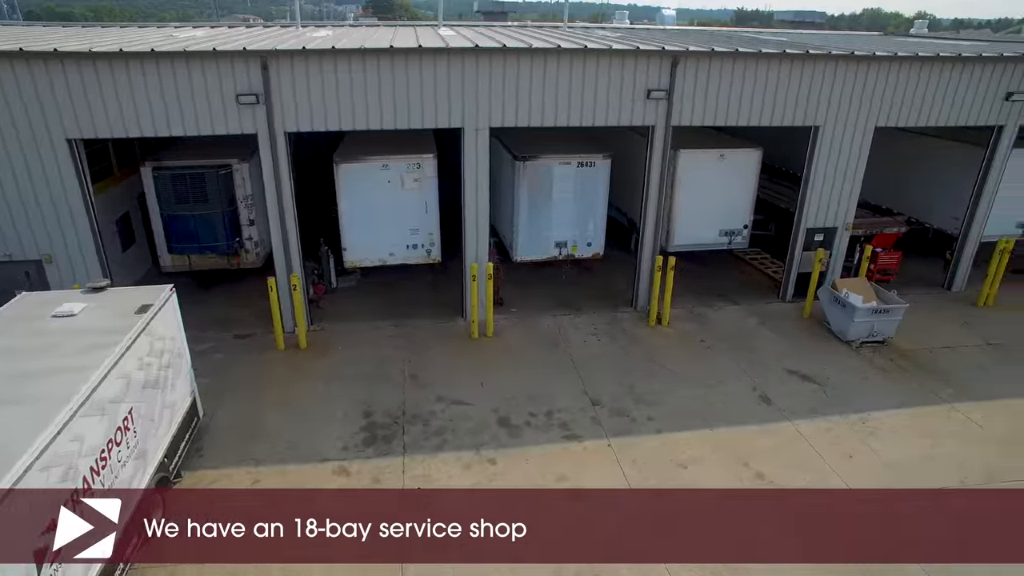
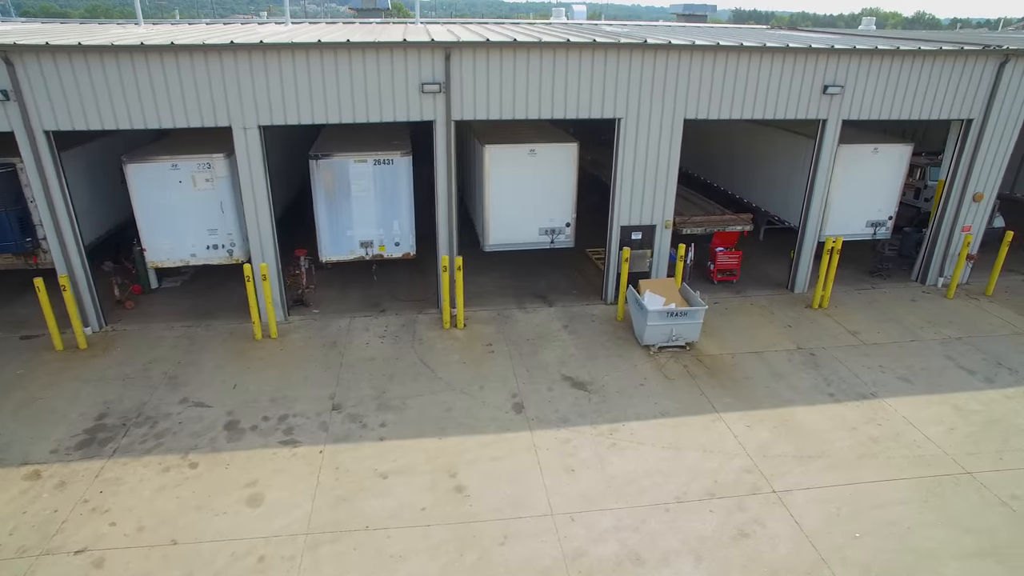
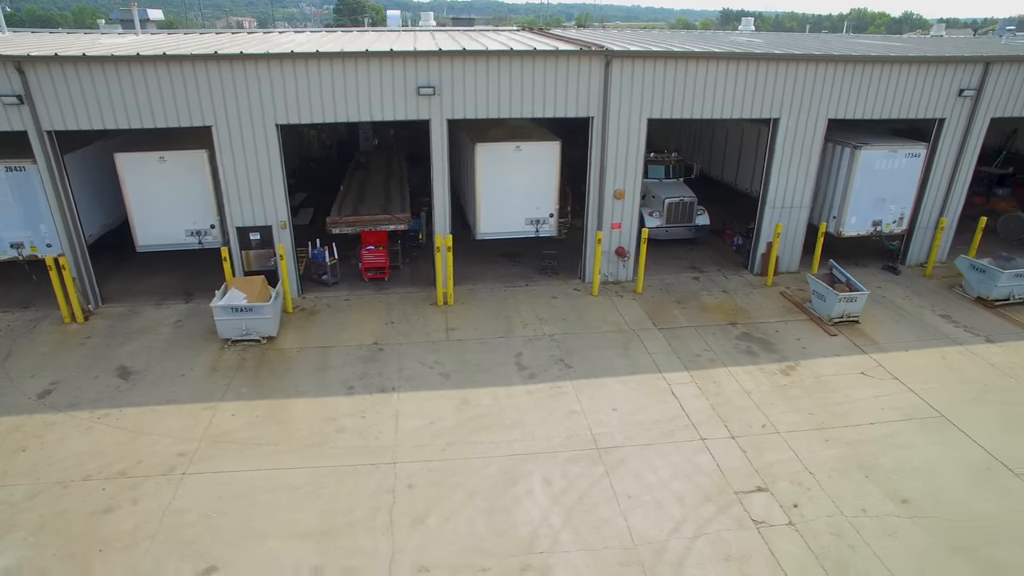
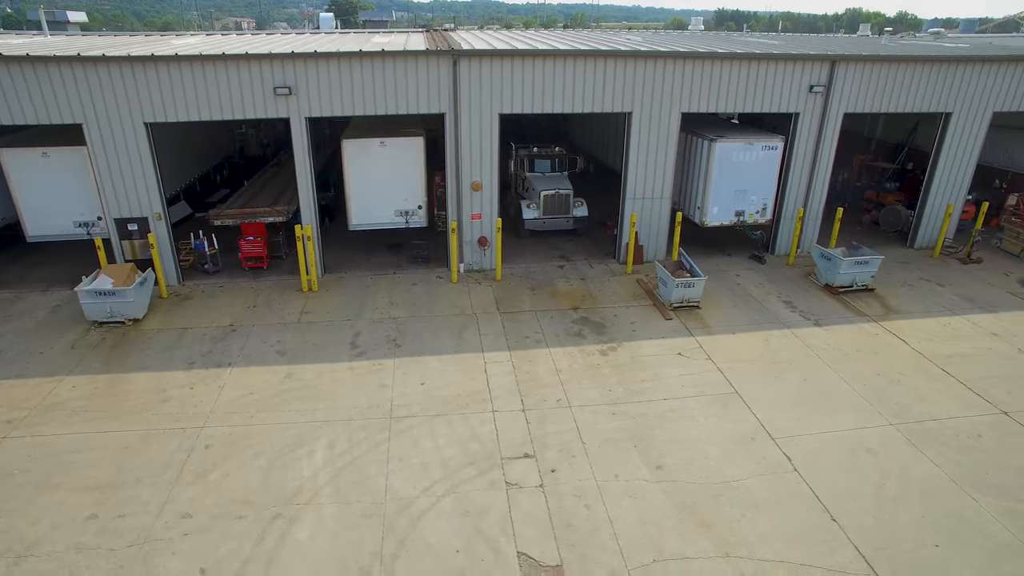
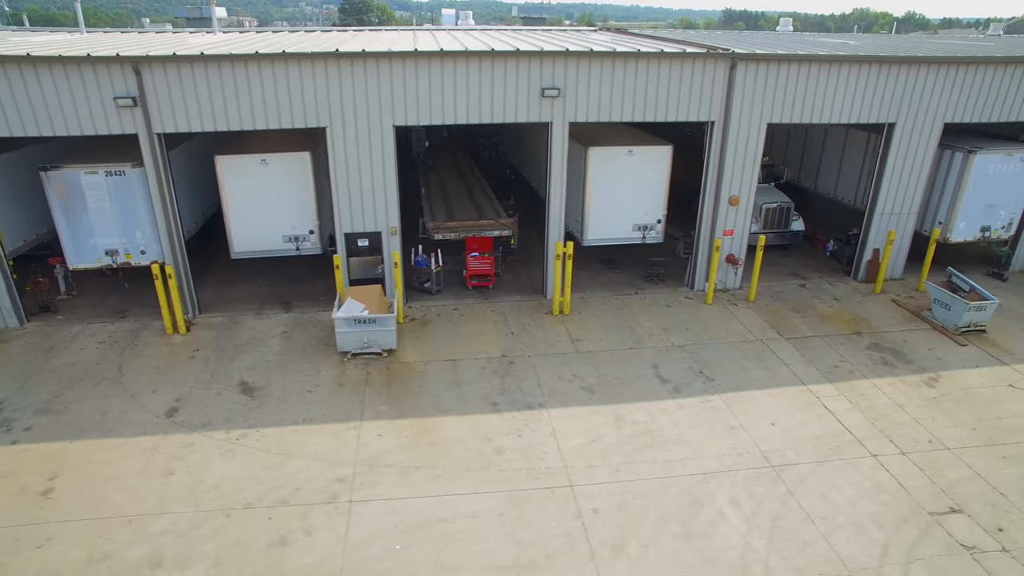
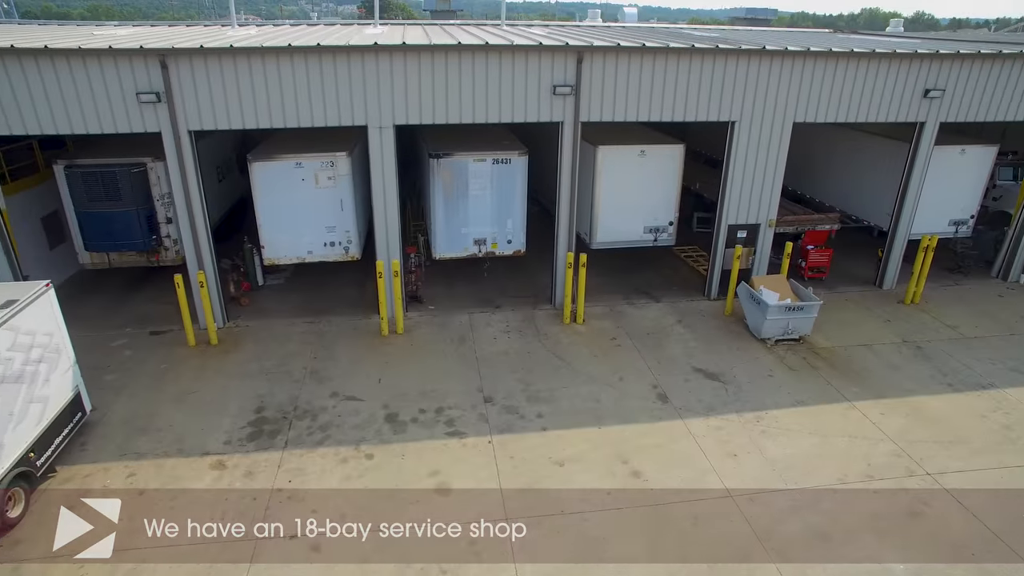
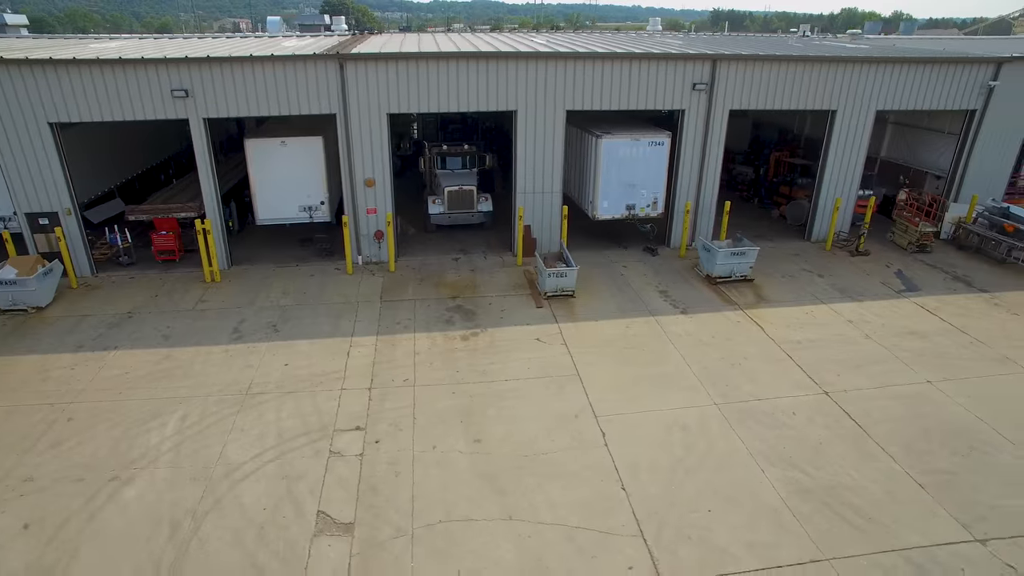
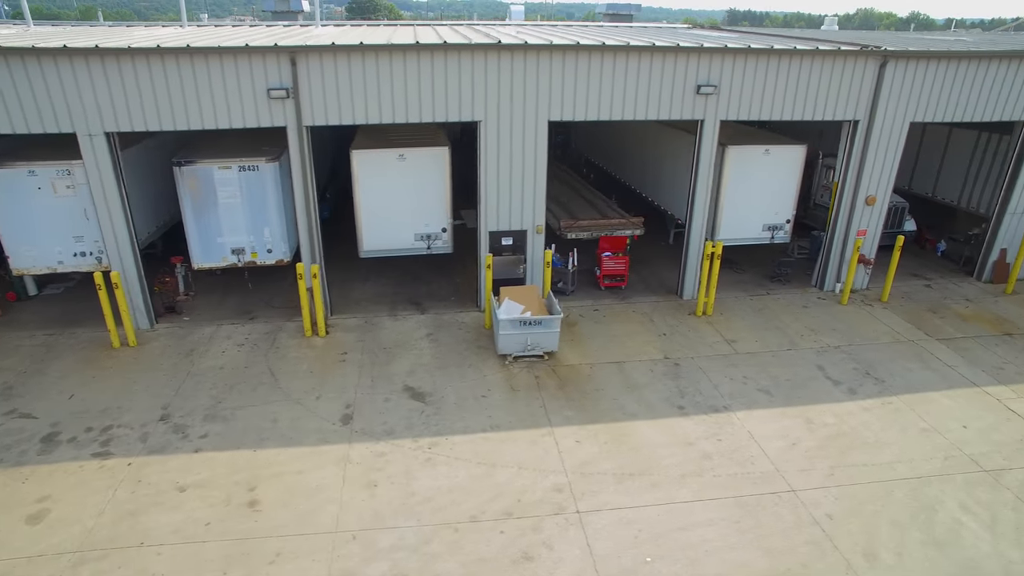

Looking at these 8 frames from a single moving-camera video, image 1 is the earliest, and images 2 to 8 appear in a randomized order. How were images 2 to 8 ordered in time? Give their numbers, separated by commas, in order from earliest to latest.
6, 2, 8, 5, 3, 4, 7
